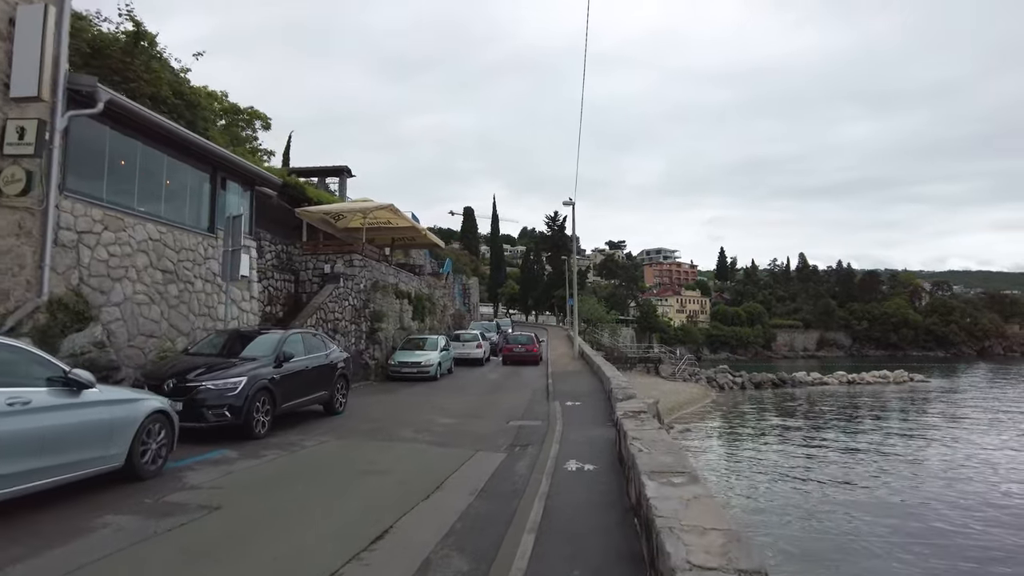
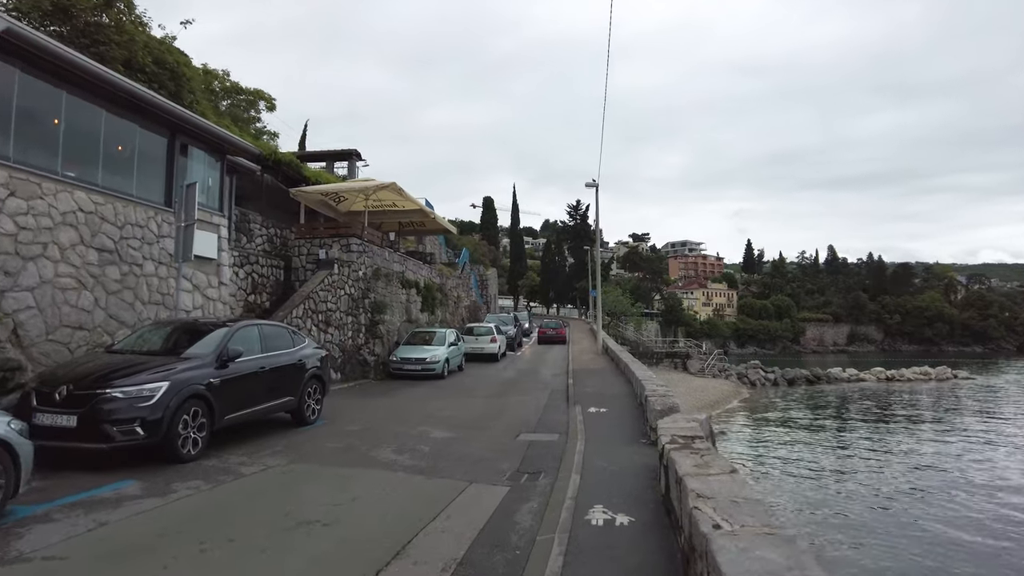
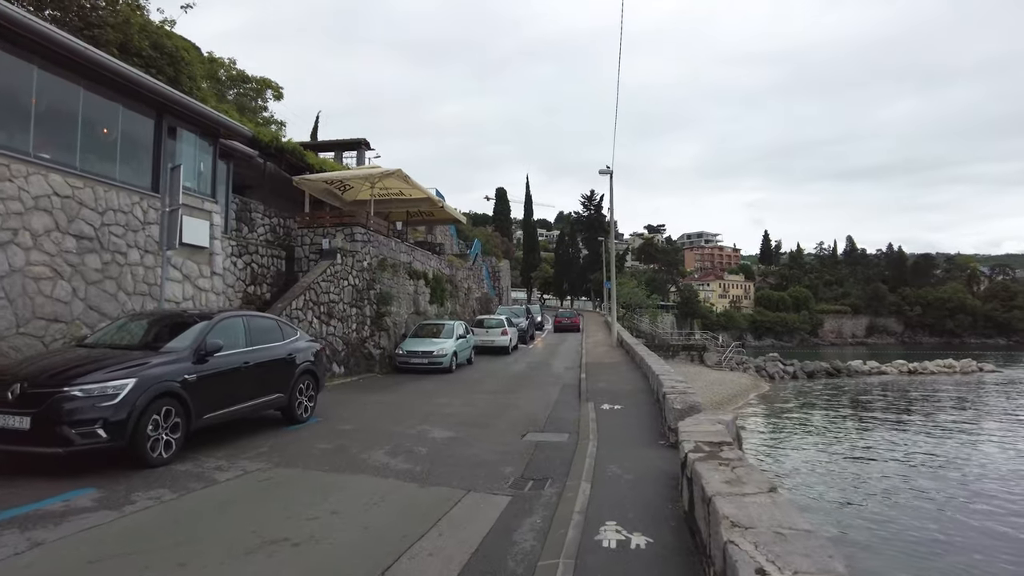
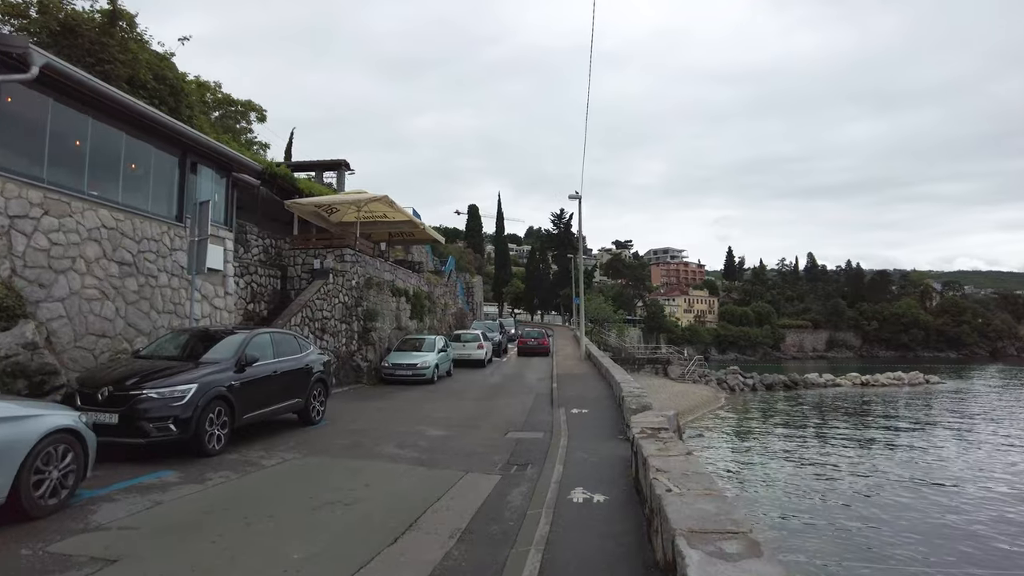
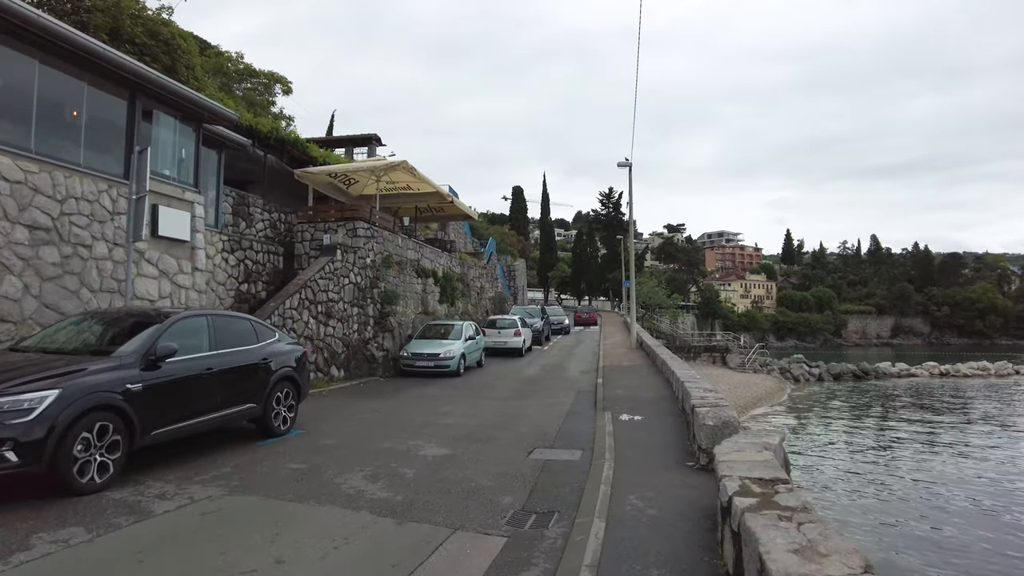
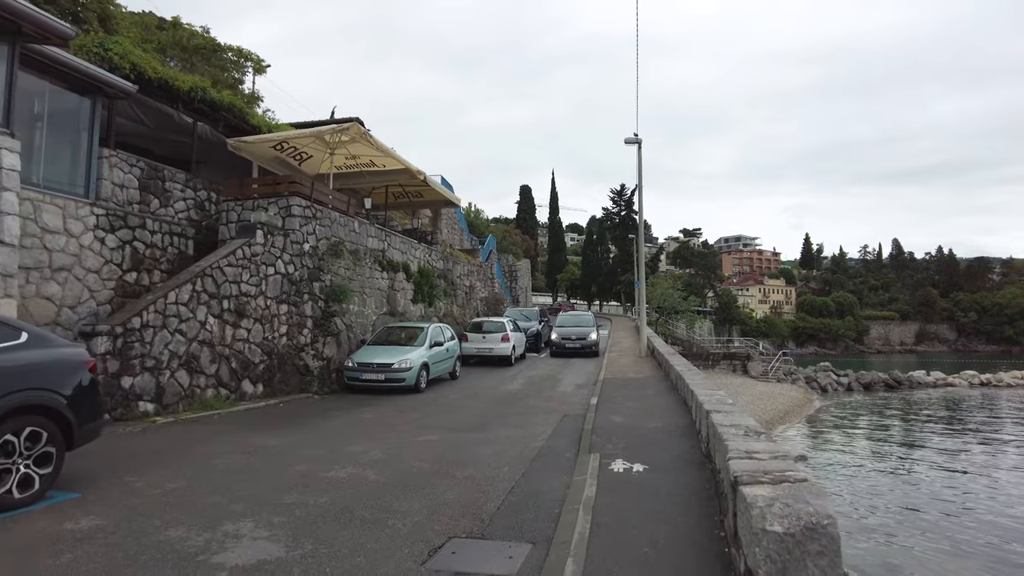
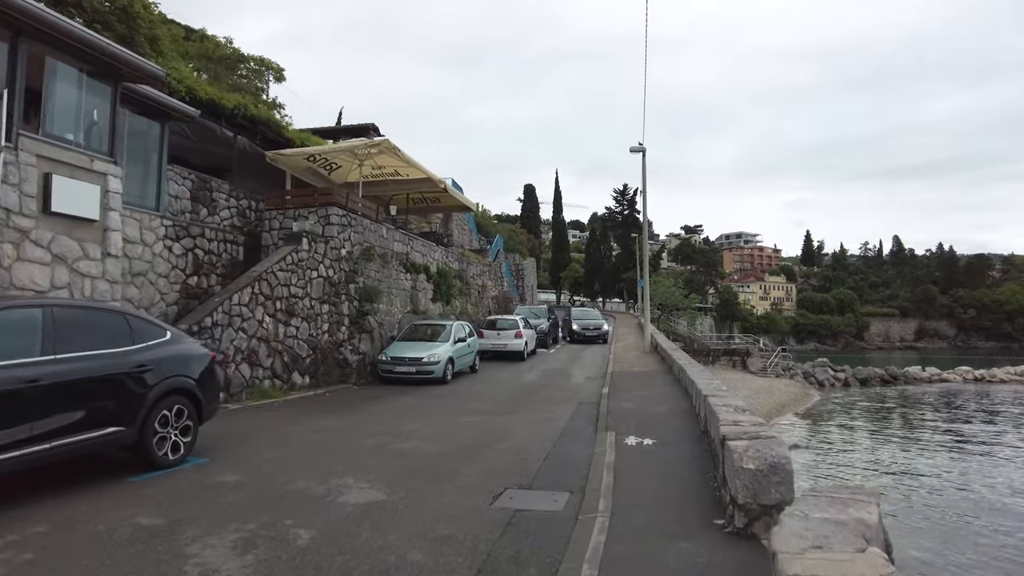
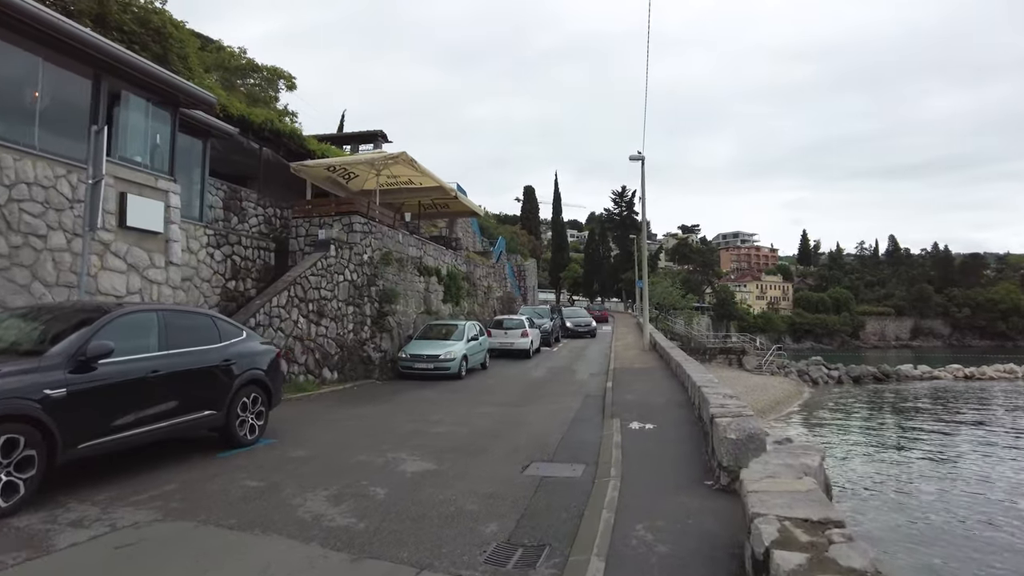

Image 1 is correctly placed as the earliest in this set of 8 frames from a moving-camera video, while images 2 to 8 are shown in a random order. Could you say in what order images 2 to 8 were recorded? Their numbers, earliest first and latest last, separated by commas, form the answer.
4, 2, 3, 5, 8, 7, 6
